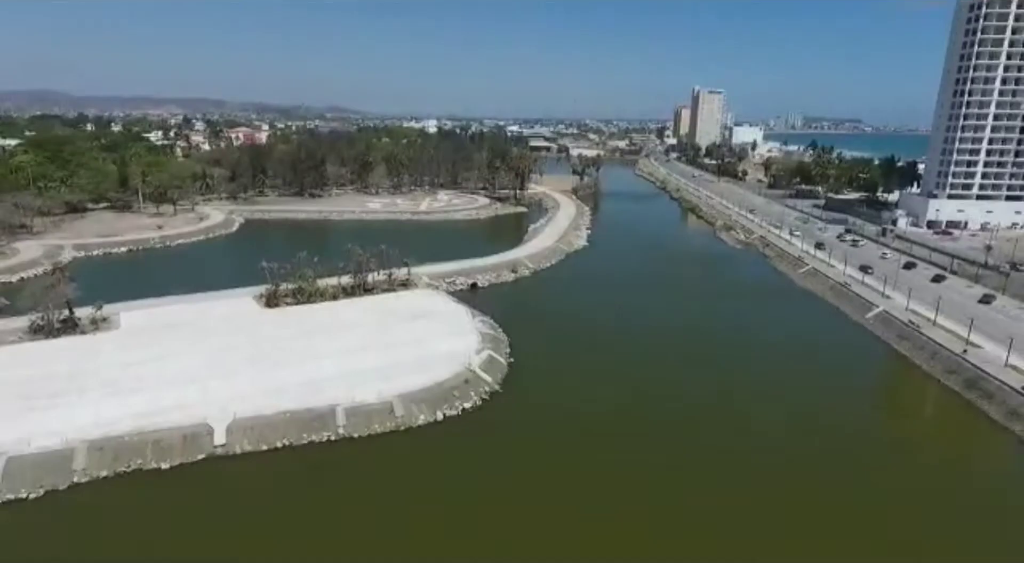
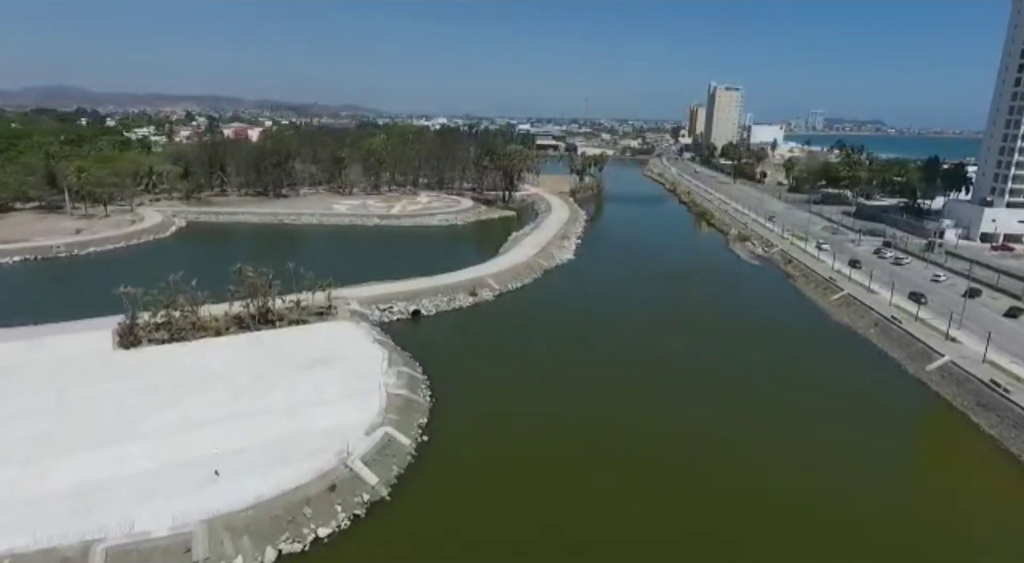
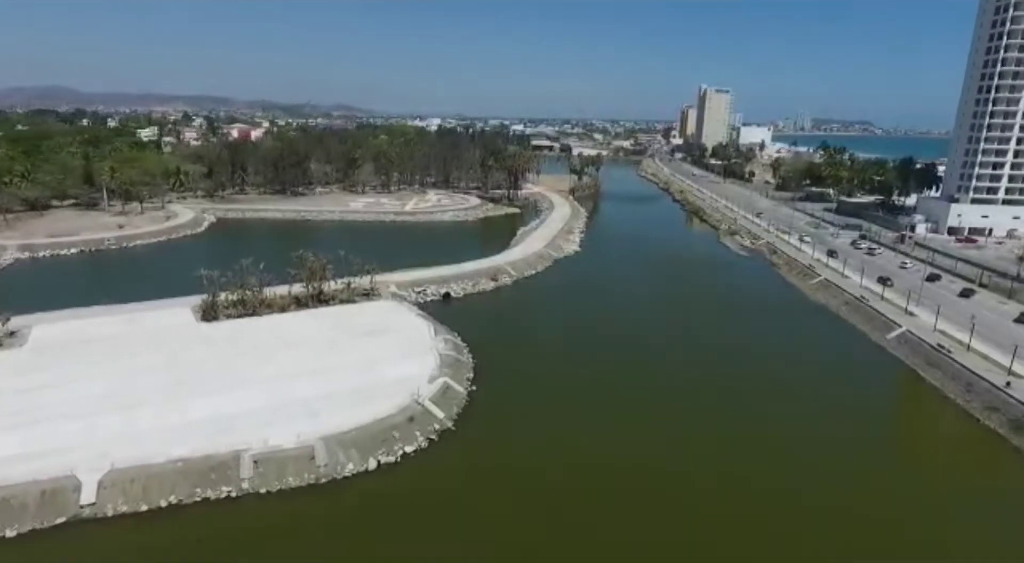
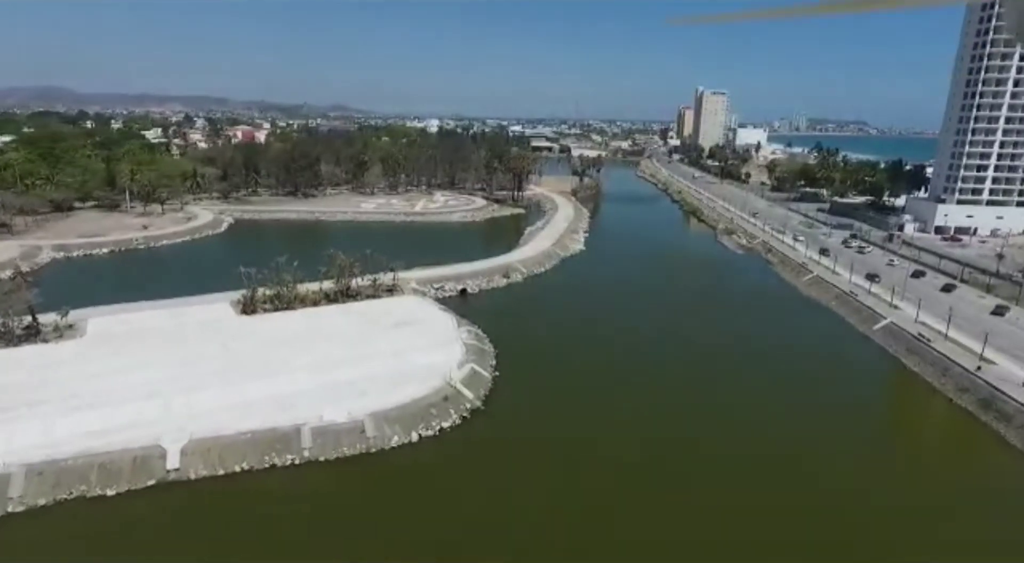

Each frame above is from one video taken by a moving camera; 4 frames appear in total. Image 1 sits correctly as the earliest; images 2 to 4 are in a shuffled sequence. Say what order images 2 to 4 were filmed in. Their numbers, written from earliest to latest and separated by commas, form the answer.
4, 3, 2
